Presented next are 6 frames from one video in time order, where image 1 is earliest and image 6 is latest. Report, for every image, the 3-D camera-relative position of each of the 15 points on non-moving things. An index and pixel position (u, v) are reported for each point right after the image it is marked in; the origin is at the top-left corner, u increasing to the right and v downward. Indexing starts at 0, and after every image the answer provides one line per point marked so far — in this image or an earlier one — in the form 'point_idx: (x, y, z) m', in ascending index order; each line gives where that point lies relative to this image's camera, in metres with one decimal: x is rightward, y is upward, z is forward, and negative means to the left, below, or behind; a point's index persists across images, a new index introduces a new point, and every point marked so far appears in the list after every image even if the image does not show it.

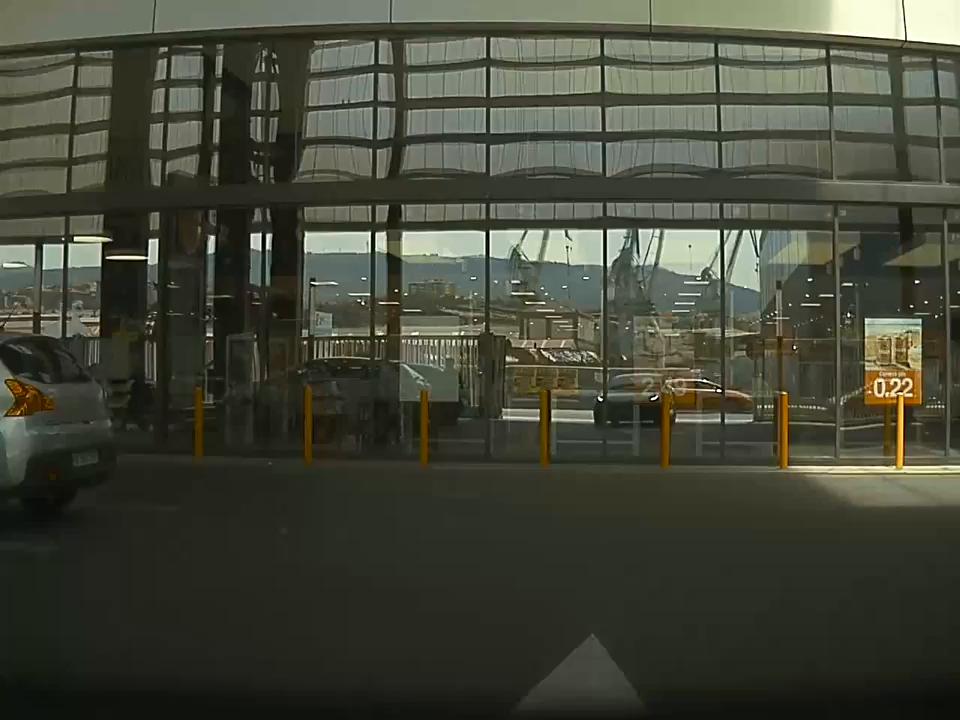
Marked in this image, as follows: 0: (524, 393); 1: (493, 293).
0: (+0.6, -0.5, +13.6) m
1: (+0.2, +0.9, +13.7) m
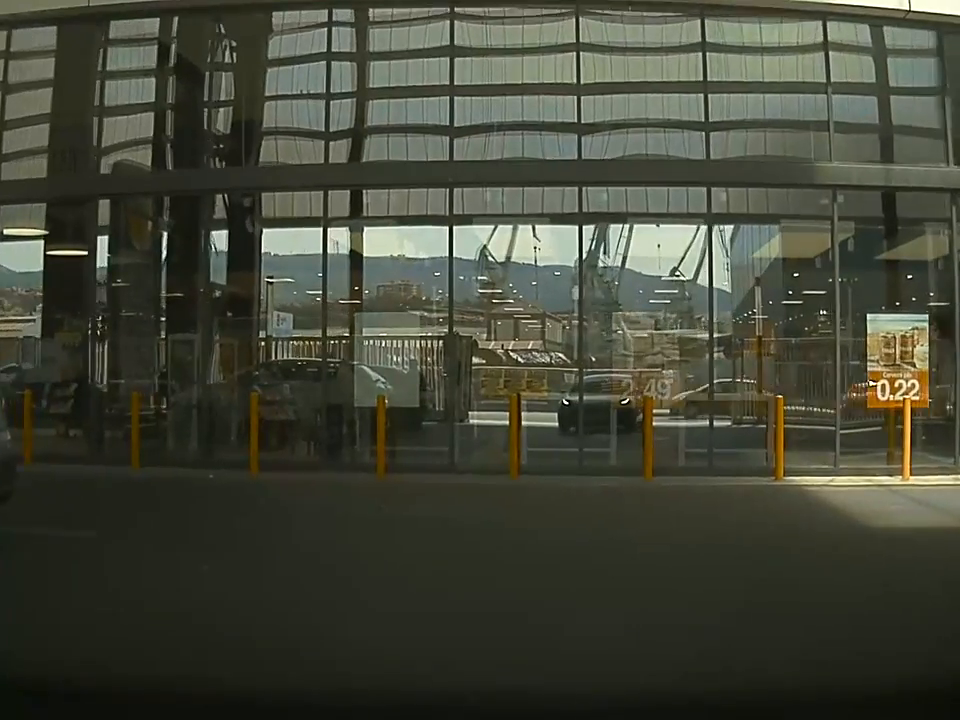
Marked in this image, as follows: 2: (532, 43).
0: (+0.2, -0.5, +12.7) m
1: (-0.3, +0.9, +12.9) m
2: (+0.7, +4.6, +13.0) m
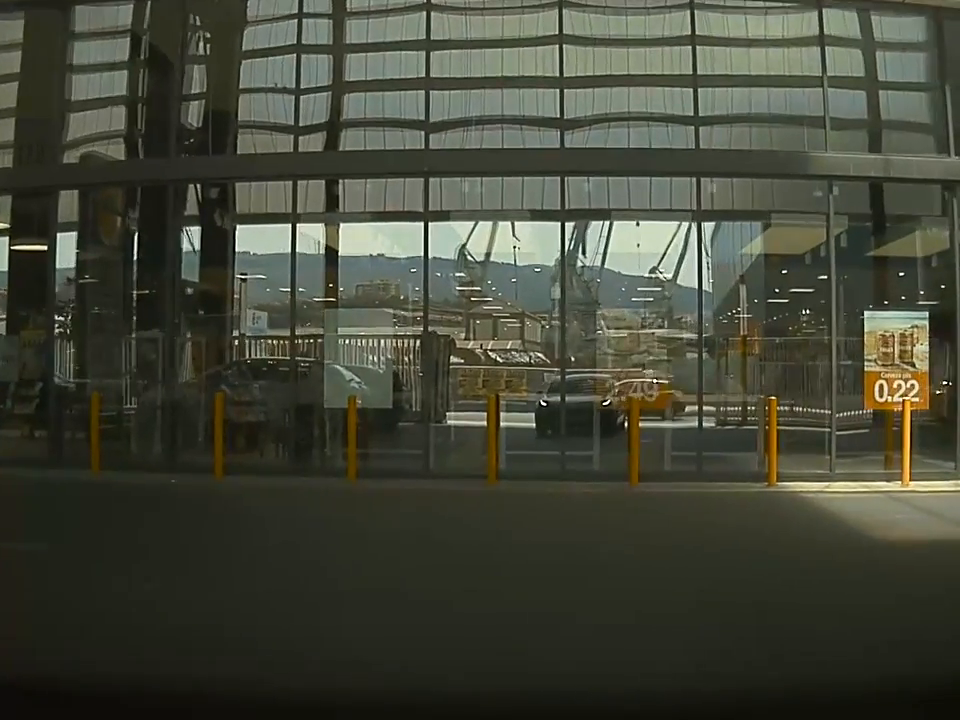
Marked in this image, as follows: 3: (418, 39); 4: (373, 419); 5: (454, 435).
0: (-0.1, -0.5, +12.3) m
1: (-0.6, +0.9, +12.5) m
2: (+0.5, +4.6, +12.6) m
3: (-0.9, +4.5, +12.6) m
4: (-1.4, -0.8, +12.2) m
5: (-0.4, -1.0, +12.1) m
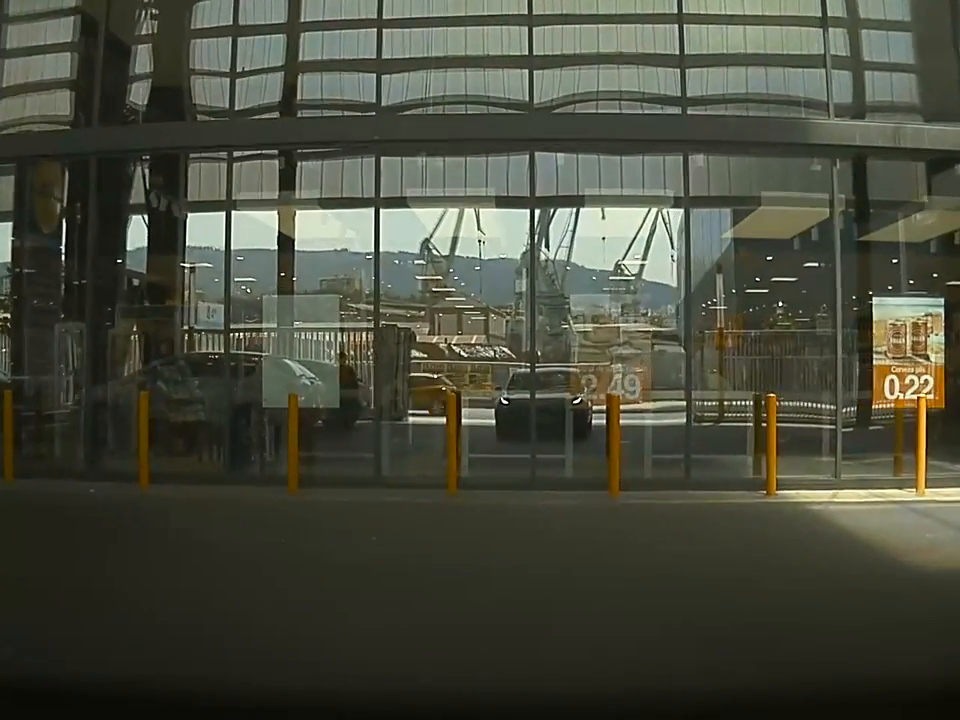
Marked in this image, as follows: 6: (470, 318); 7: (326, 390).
0: (-0.6, -0.4, +11.4) m
1: (-1.1, +1.0, +11.6) m
2: (0.0, +4.6, +11.7) m
3: (-1.4, +4.6, +11.7) m
4: (-1.9, -0.7, +11.2) m
5: (-0.8, -0.9, +11.2) m
6: (-0.1, +0.6, +11.5) m
7: (-2.0, -0.4, +11.3) m
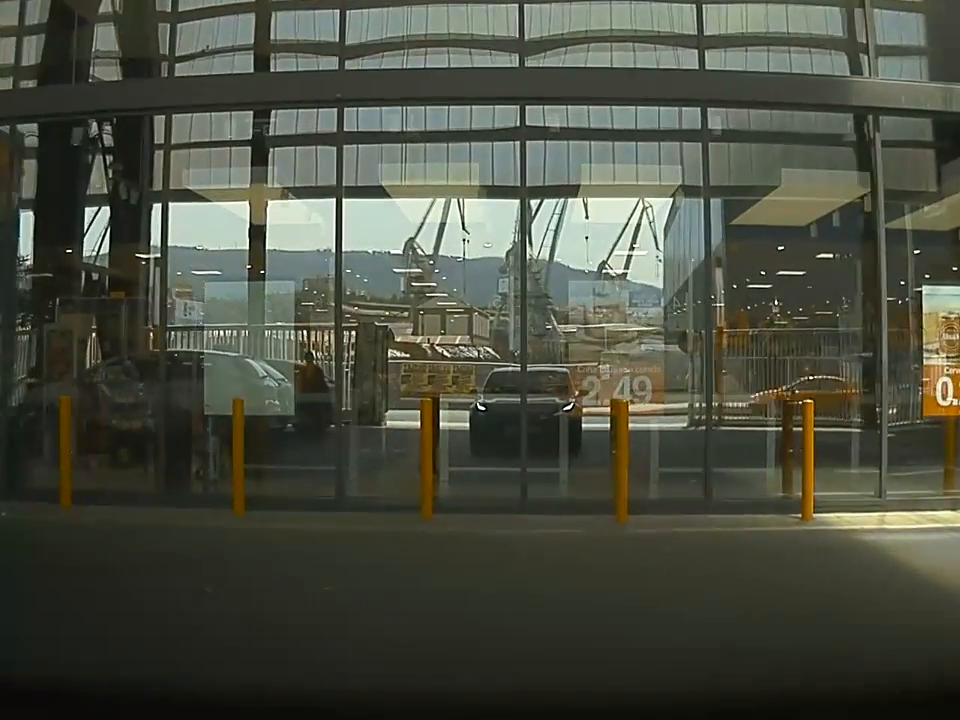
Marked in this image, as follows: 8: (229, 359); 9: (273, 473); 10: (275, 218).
0: (-0.8, -0.4, +10.4) m
1: (-1.3, +1.0, +10.6) m
2: (-0.2, +4.6, +10.7) m
3: (-1.6, +4.6, +10.7) m
4: (-2.1, -0.7, +10.2) m
5: (-1.0, -0.9, +10.2) m
6: (-0.3, +0.6, +10.6) m
7: (-2.1, -0.4, +10.3) m
8: (-2.8, 0.0, +10.4) m
9: (-2.0, -1.2, +9.9) m
10: (-2.5, +1.7, +10.6) m
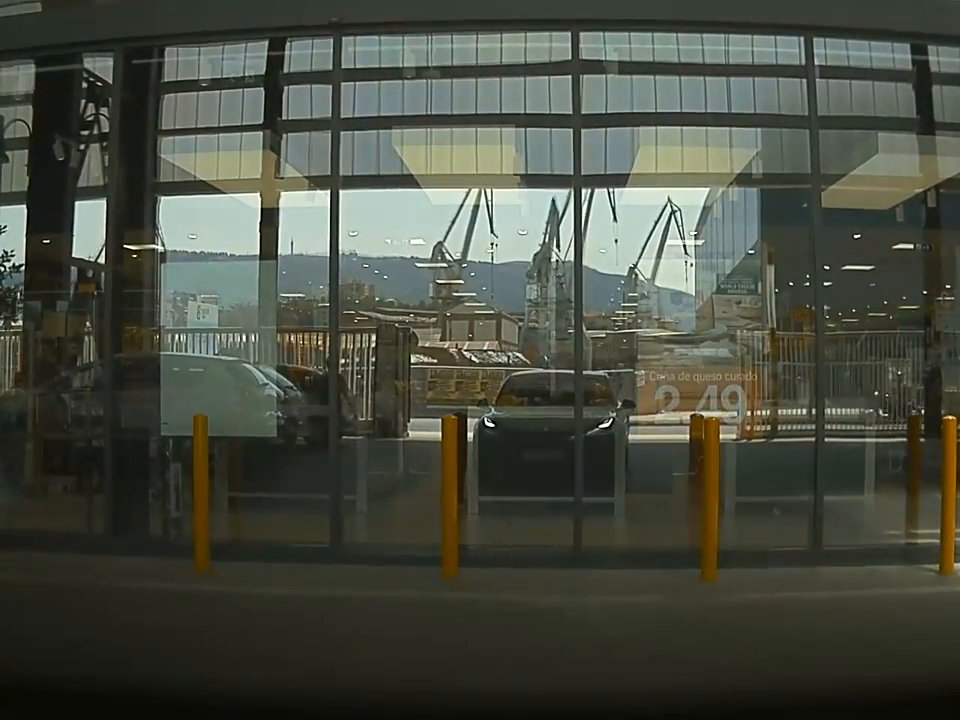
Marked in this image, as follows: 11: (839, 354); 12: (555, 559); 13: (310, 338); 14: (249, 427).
0: (-0.5, -0.5, +9.2) m
1: (-1.0, +1.0, +9.3) m
2: (+0.1, +4.6, +9.5) m
3: (-1.2, +4.6, +9.5) m
4: (-1.8, -0.8, +9.0) m
5: (-0.7, -1.0, +9.0) m
6: (0.0, +0.5, +9.3) m
7: (-1.8, -0.4, +9.1) m
8: (-2.5, 0.0, +9.2) m
9: (-1.6, -1.3, +8.7) m
10: (-2.2, +1.7, +9.4) m
11: (+3.7, 0.0, +9.3) m
12: (+0.3, -1.4, +6.3) m
13: (-1.5, +0.3, +9.2) m
14: (-2.3, -0.5, +9.1) m
